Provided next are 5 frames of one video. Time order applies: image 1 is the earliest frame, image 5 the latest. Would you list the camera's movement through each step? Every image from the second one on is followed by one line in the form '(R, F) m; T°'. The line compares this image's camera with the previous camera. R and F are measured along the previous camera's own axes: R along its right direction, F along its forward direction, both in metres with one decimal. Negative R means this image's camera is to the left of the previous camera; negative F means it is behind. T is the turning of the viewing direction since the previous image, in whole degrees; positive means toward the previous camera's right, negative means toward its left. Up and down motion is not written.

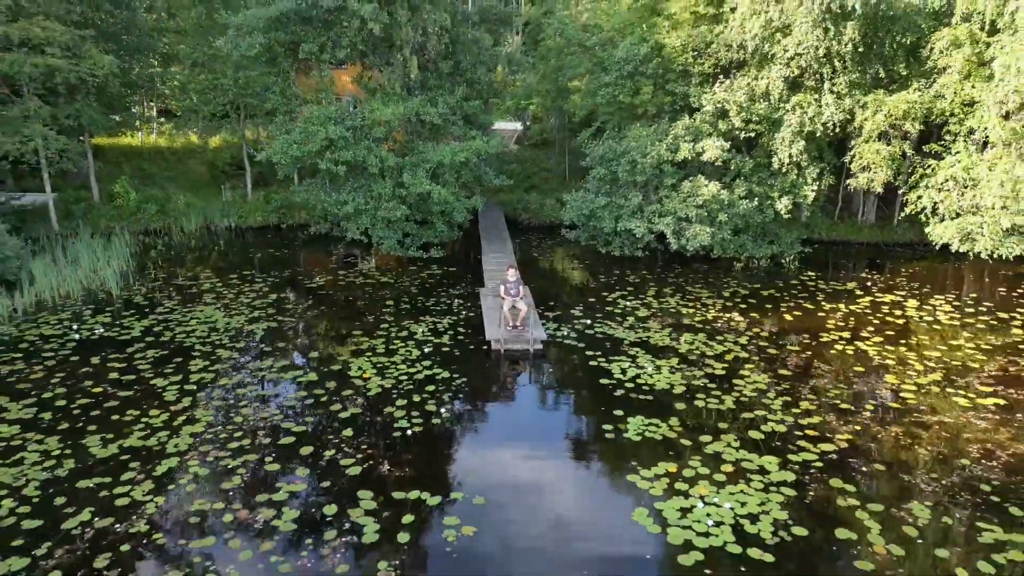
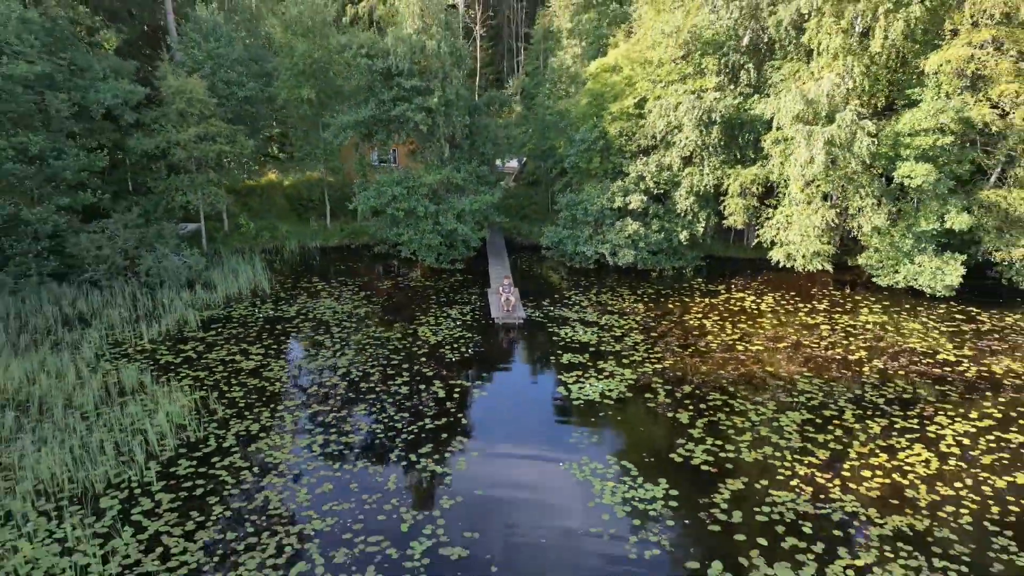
(+0.2, -5.4) m; 0°
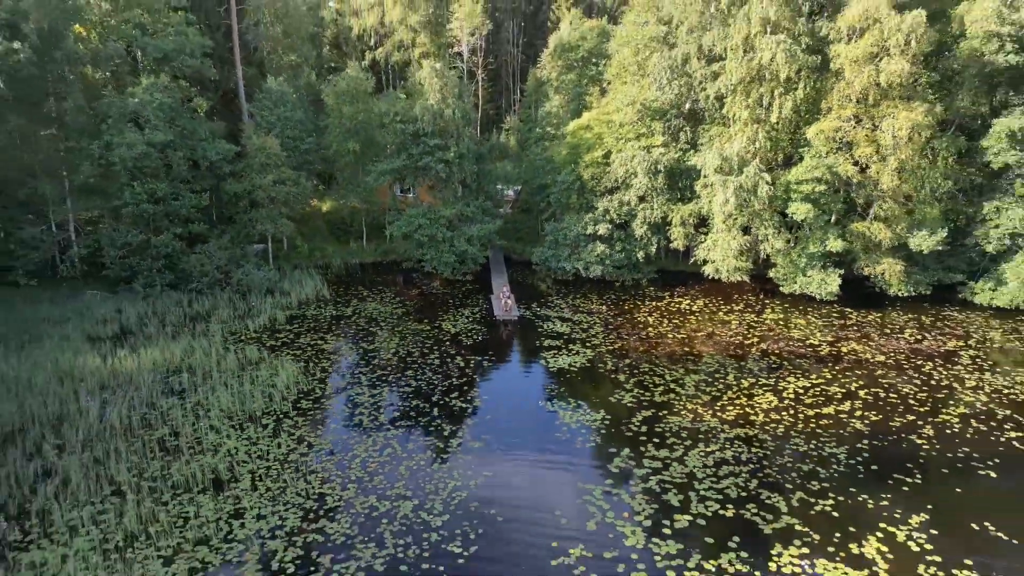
(0.0, -4.8) m; 0°
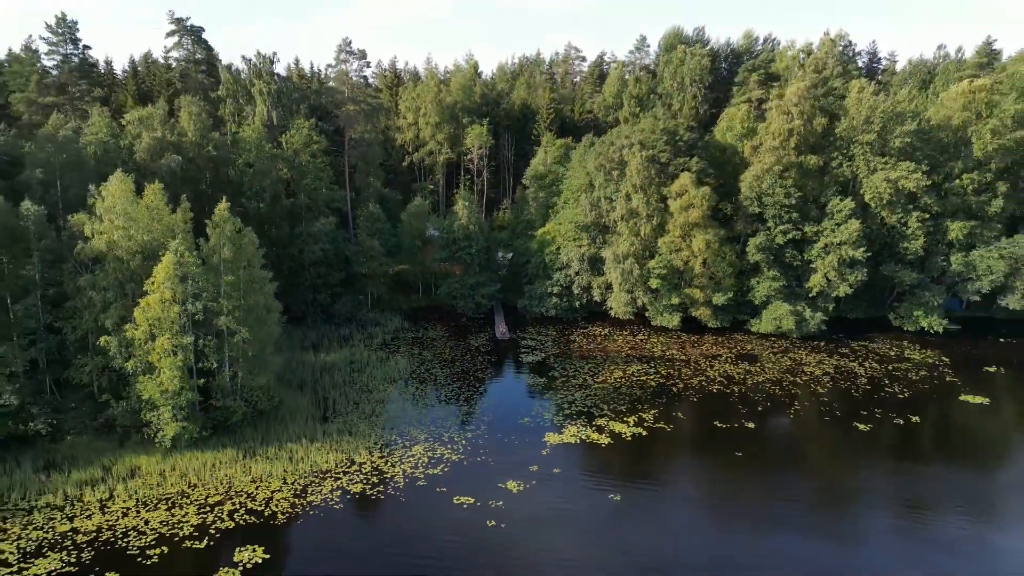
(+0.2, -16.2) m; 0°
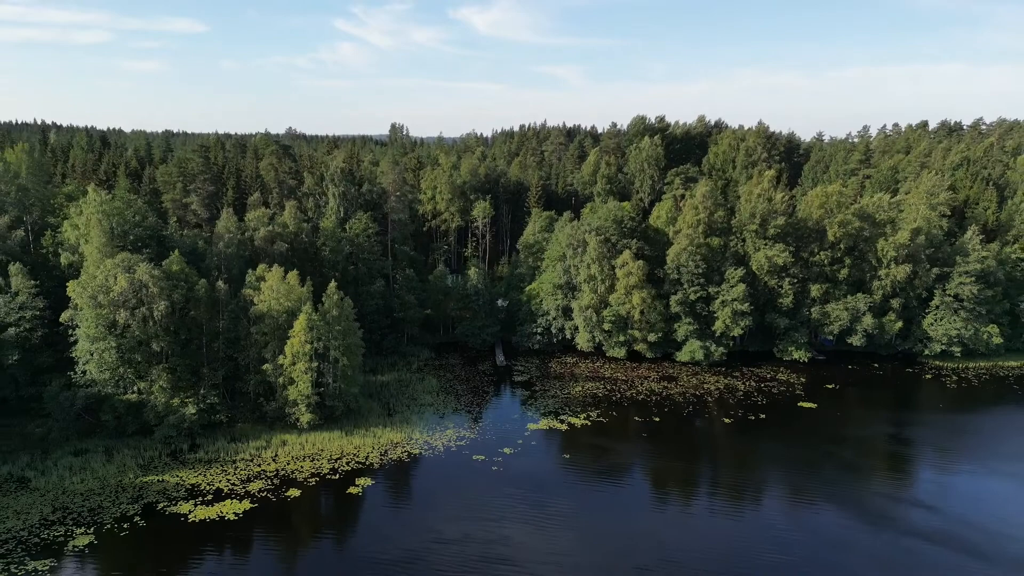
(+0.2, -14.8) m; 0°
